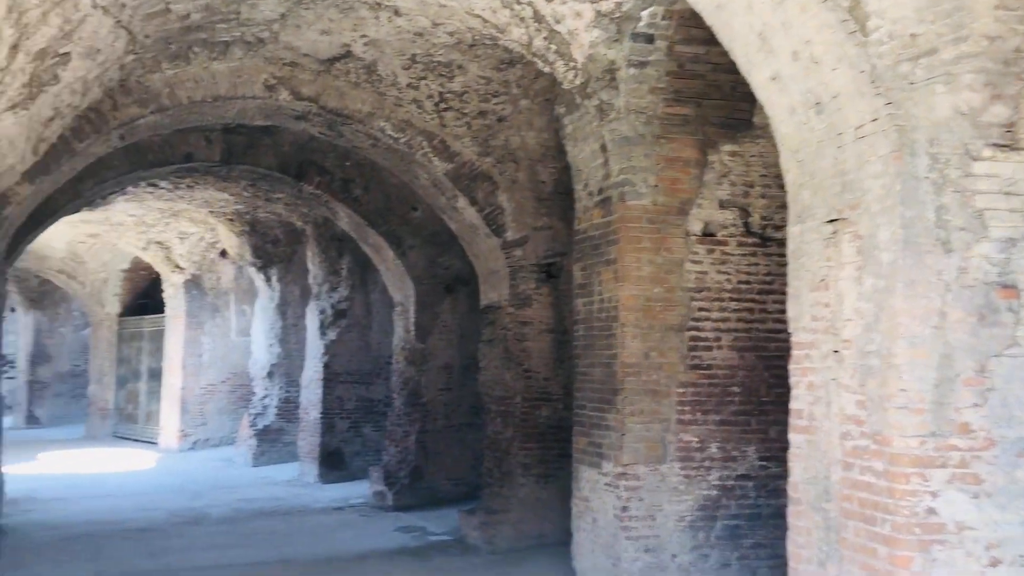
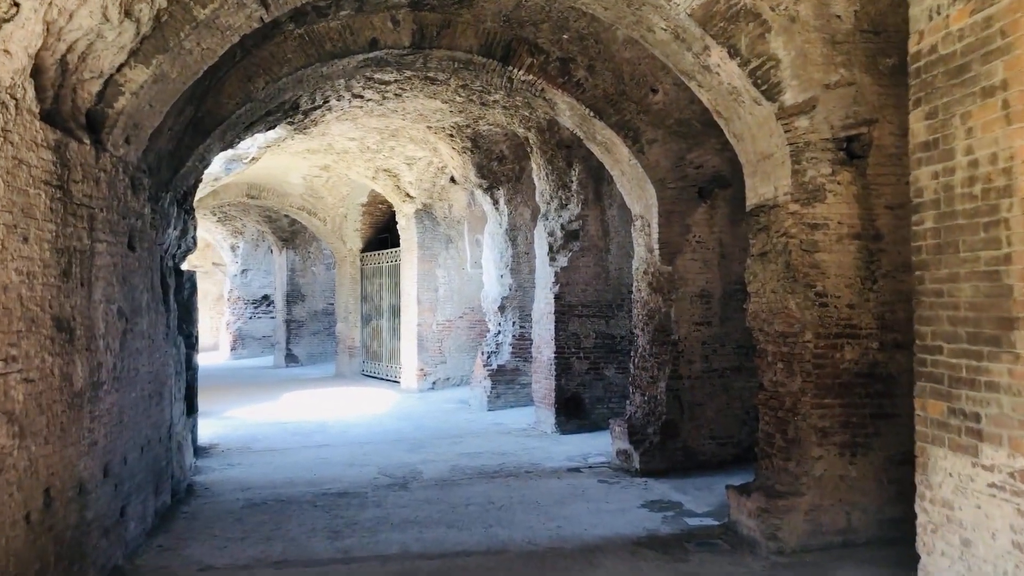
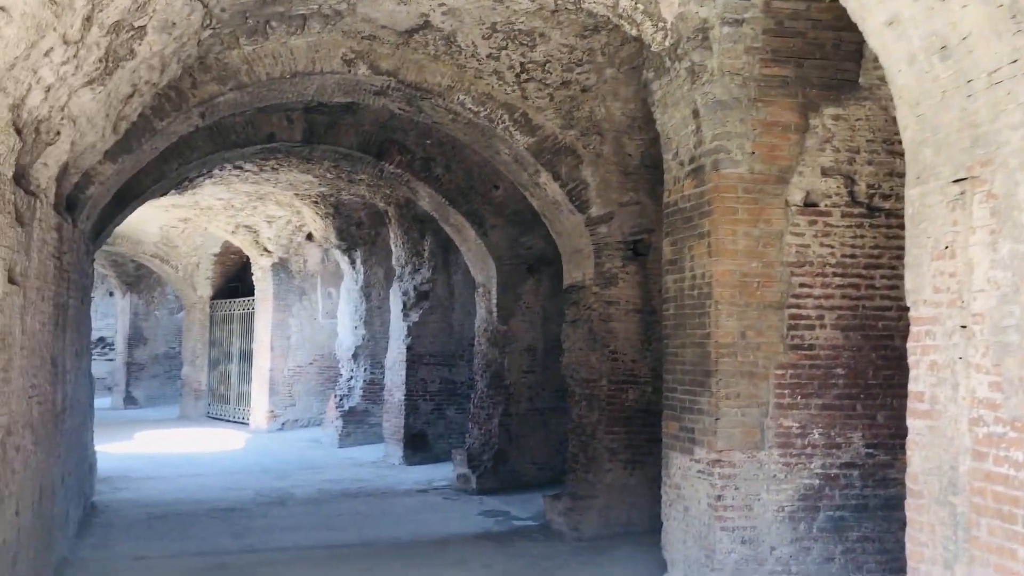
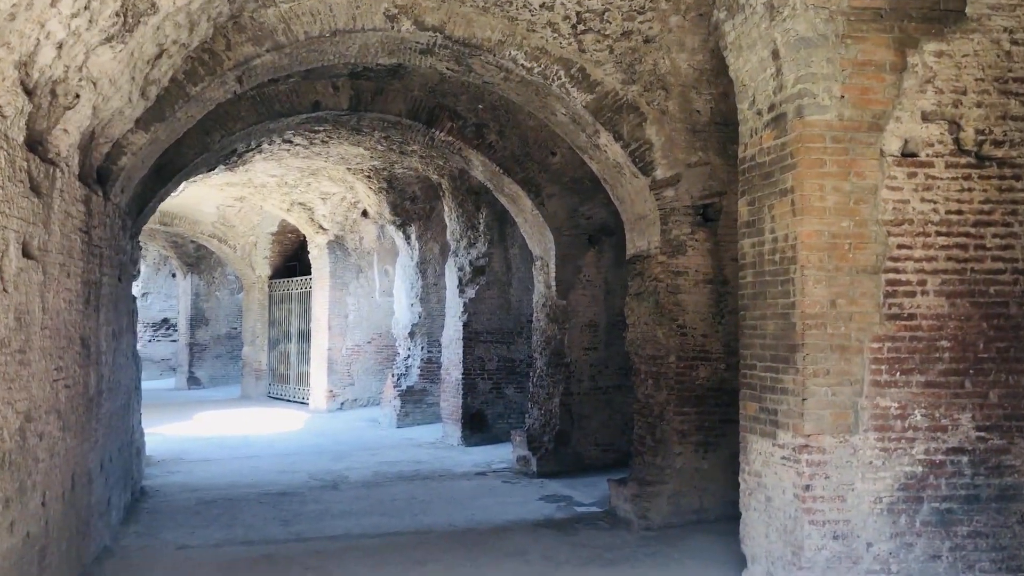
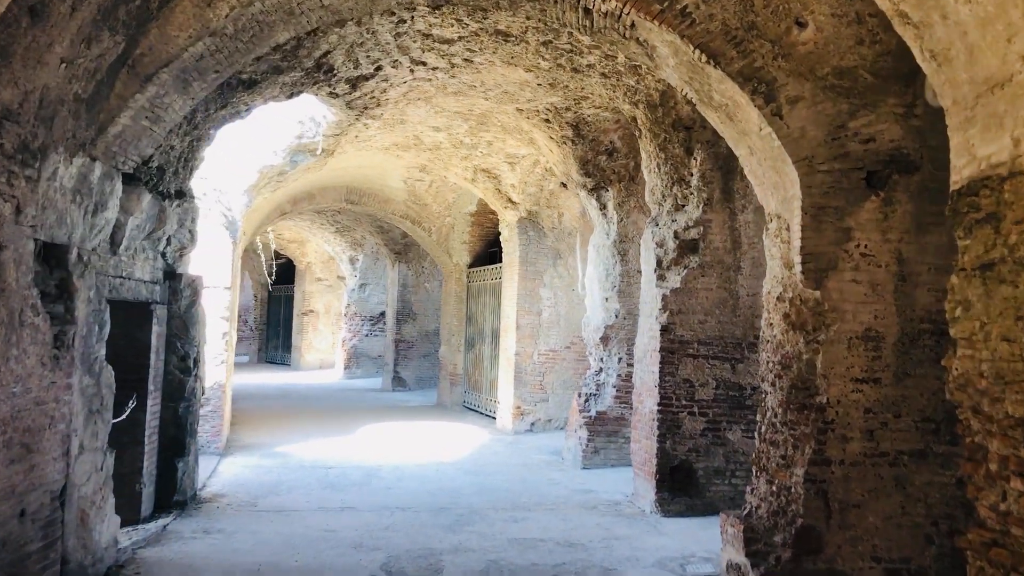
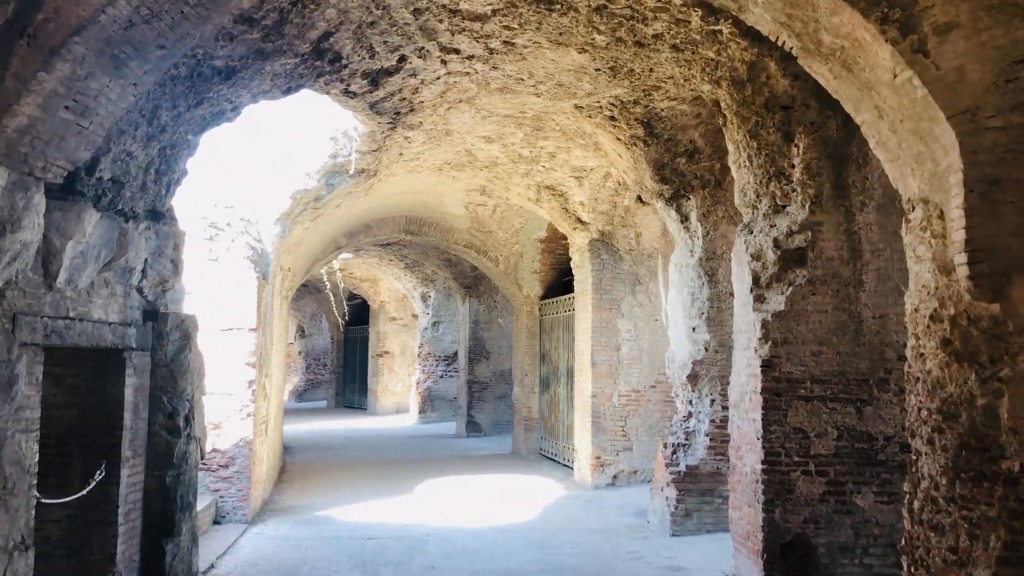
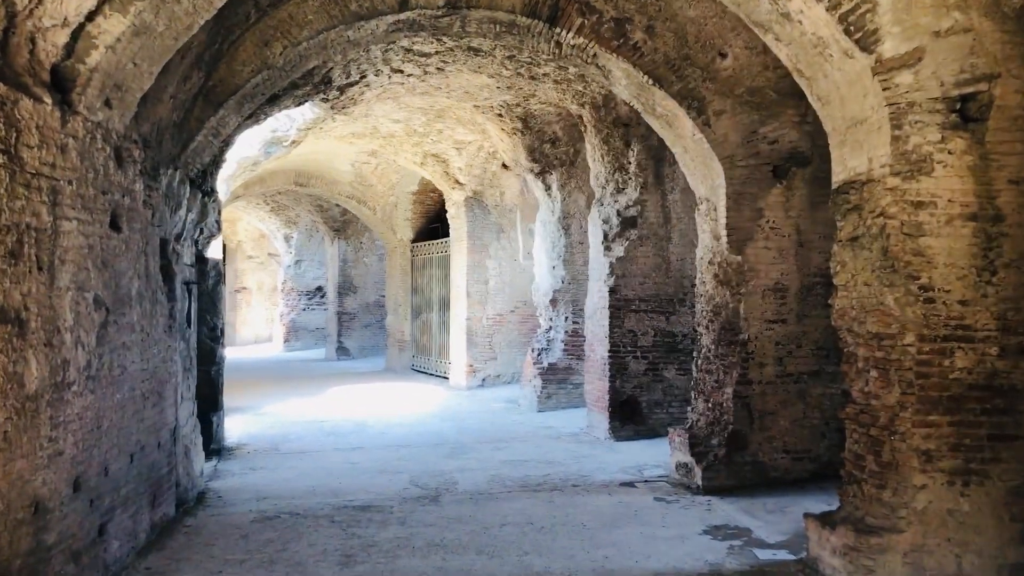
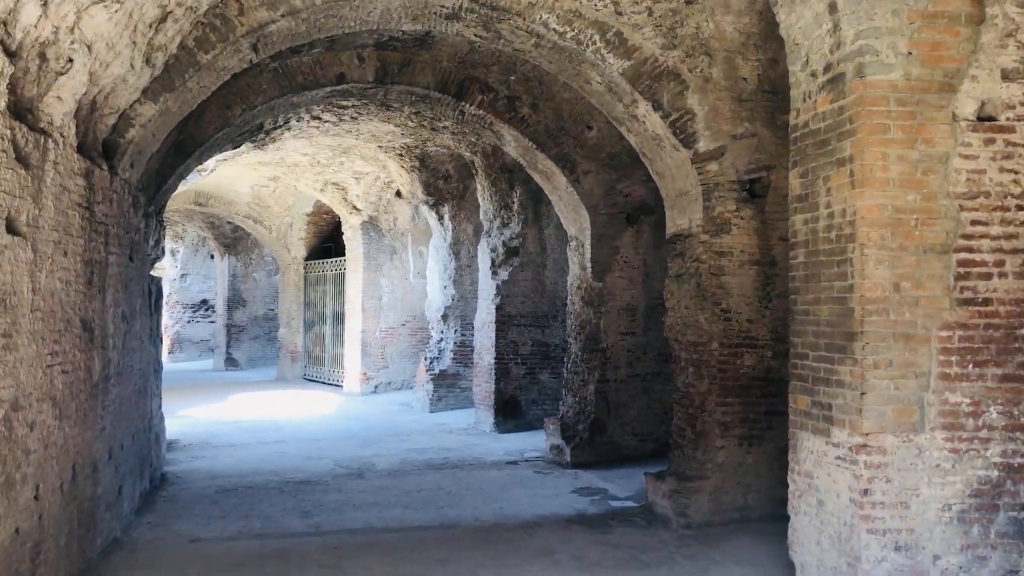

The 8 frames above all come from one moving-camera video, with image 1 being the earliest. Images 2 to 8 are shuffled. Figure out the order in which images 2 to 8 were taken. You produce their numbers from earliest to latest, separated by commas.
3, 4, 8, 2, 7, 5, 6
